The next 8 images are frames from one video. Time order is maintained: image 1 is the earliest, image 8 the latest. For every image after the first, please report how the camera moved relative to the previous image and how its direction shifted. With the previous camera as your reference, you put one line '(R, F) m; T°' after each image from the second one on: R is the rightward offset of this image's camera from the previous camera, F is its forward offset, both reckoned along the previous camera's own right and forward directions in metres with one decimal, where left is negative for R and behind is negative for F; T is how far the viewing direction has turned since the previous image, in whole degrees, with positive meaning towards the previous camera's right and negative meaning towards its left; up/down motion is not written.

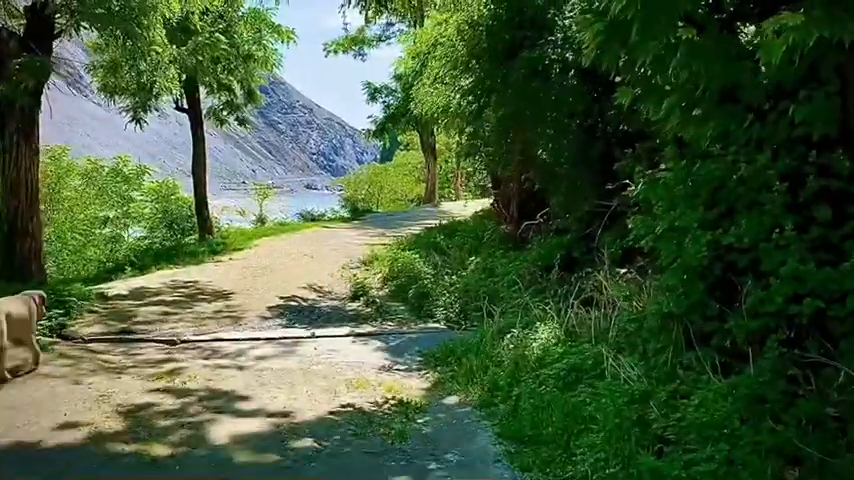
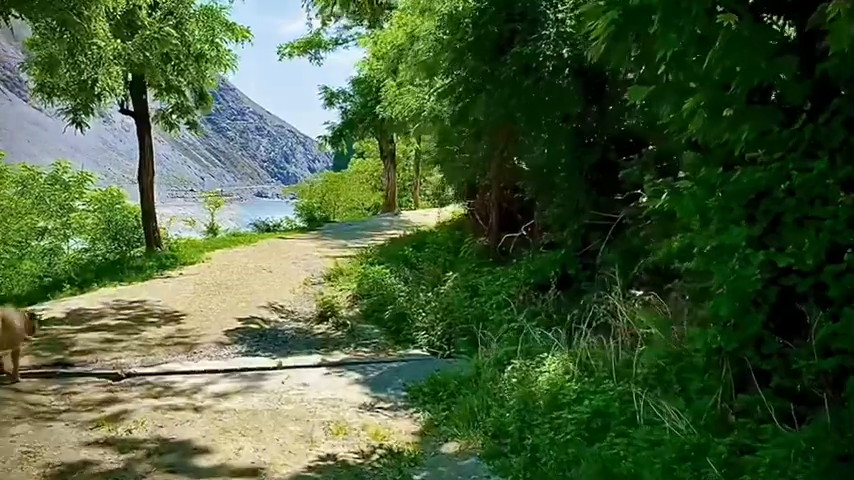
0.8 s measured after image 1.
(-0.2, +0.8) m; +4°
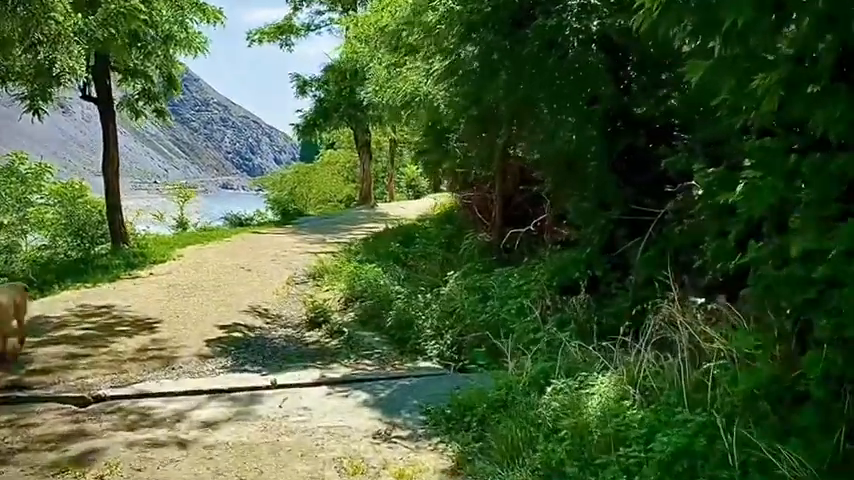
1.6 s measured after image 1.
(-0.3, +0.8) m; +2°
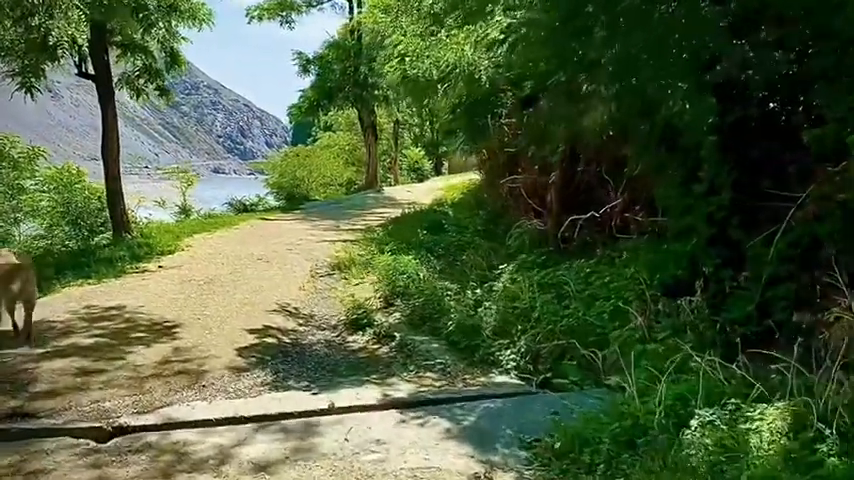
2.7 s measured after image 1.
(-0.6, +0.9) m; +1°
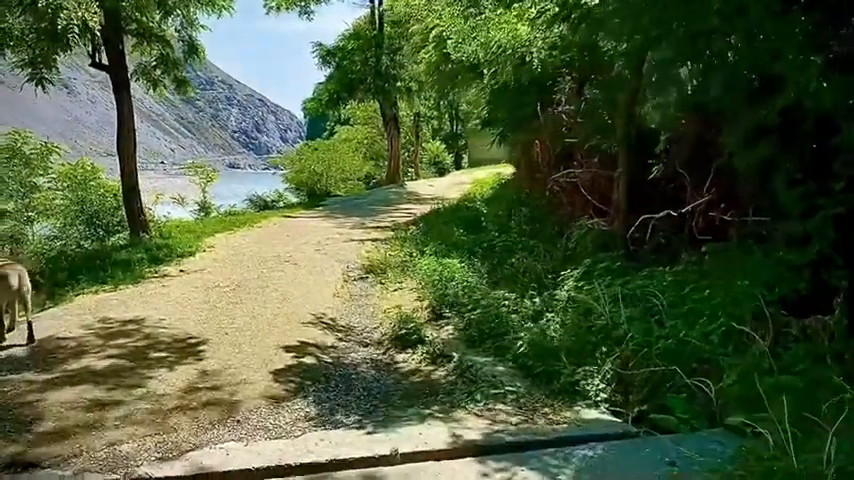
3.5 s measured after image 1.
(-0.3, +0.8) m; -1°
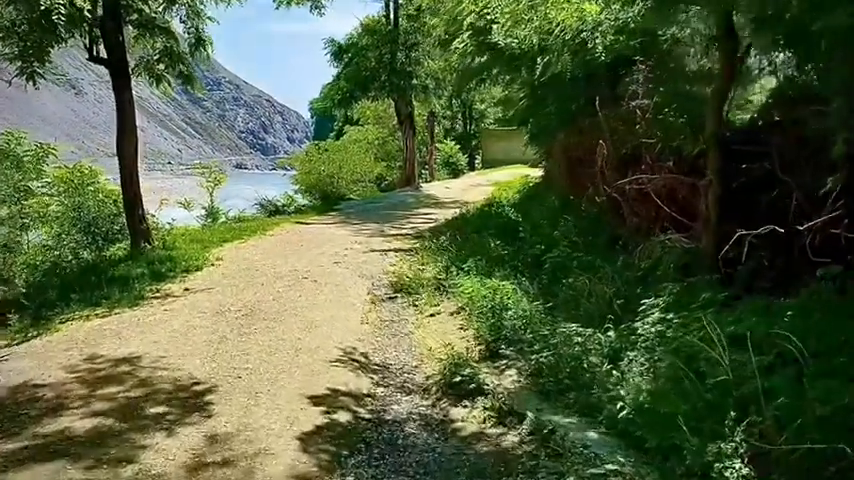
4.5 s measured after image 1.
(-0.3, +1.1) m; -1°
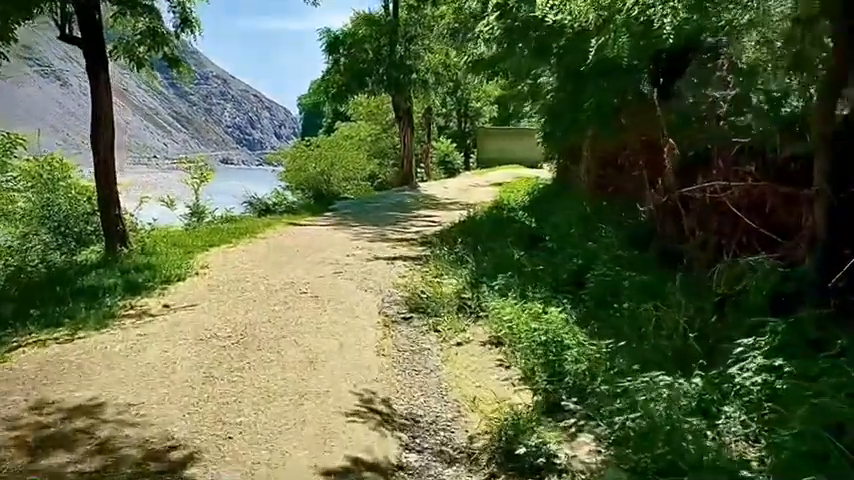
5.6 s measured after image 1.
(-0.3, +1.1) m; +1°
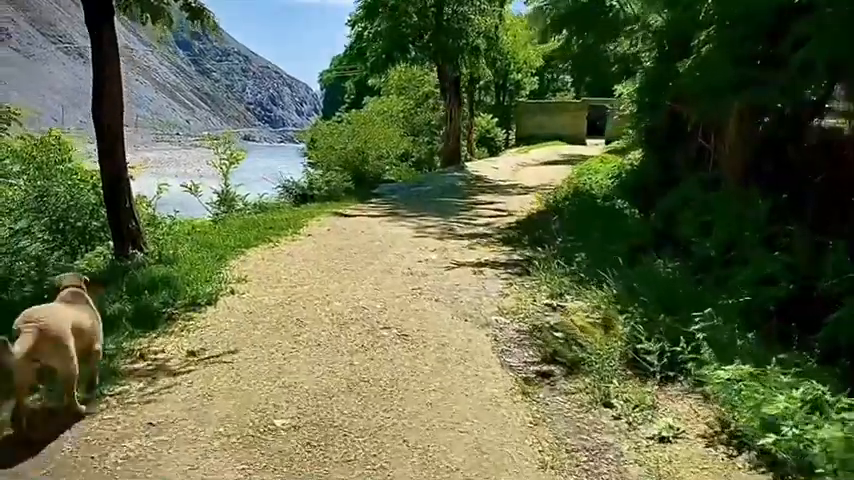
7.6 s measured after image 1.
(-0.8, +2.2) m; -2°
